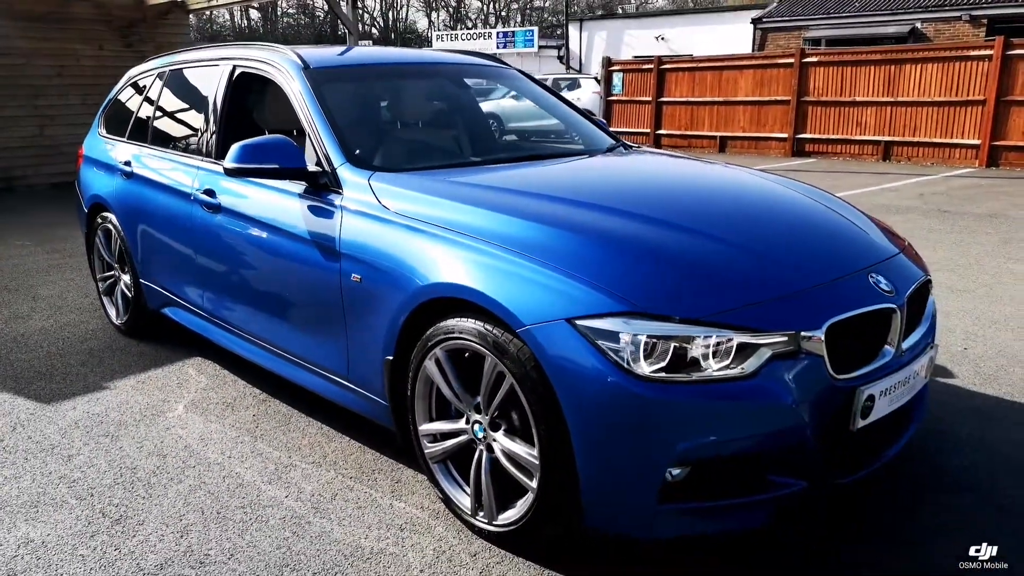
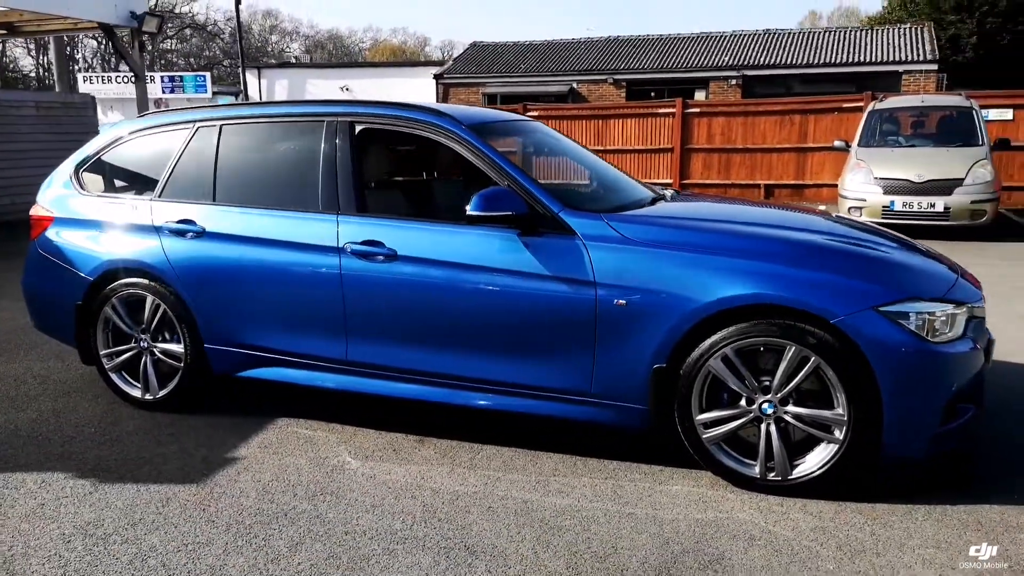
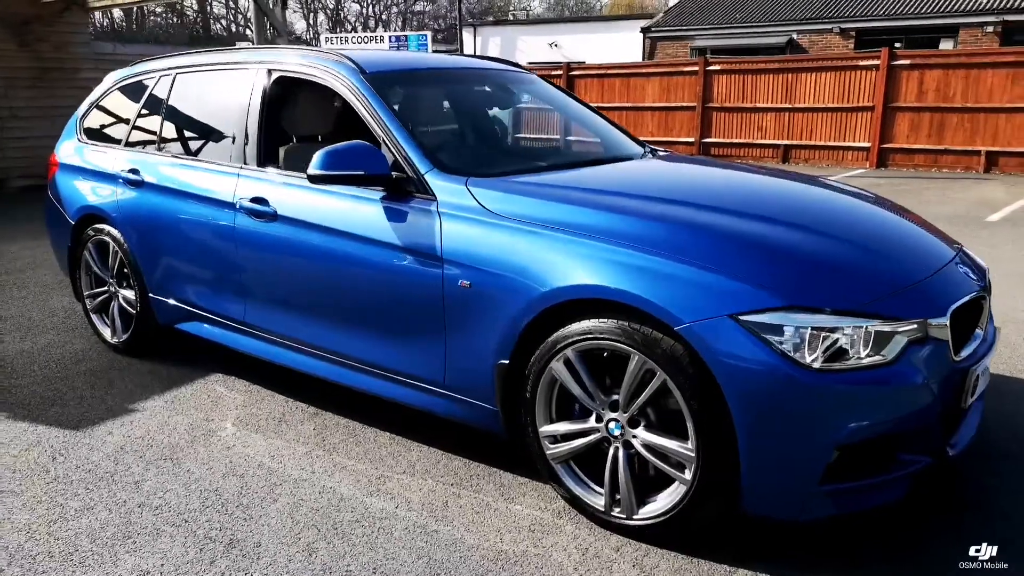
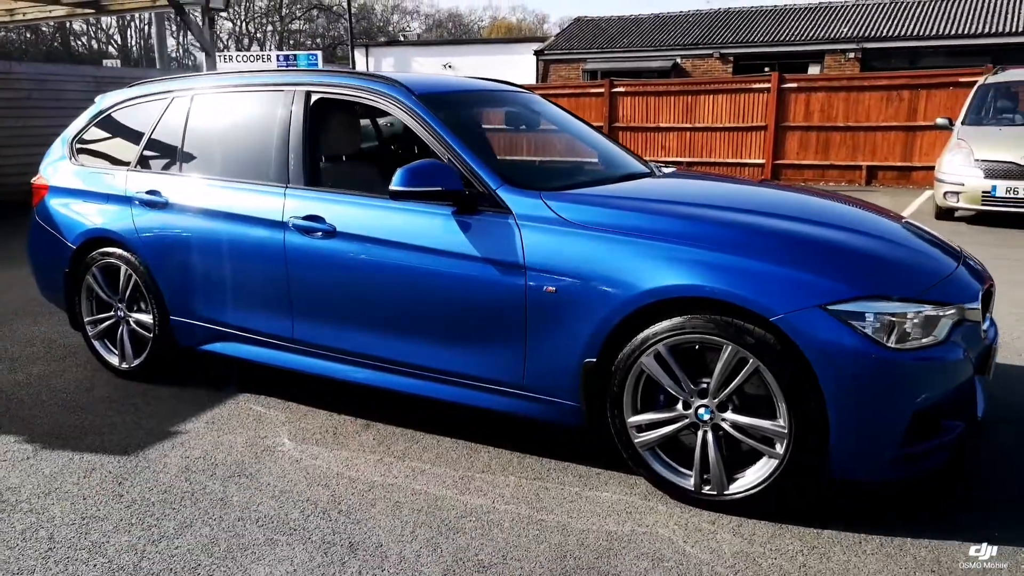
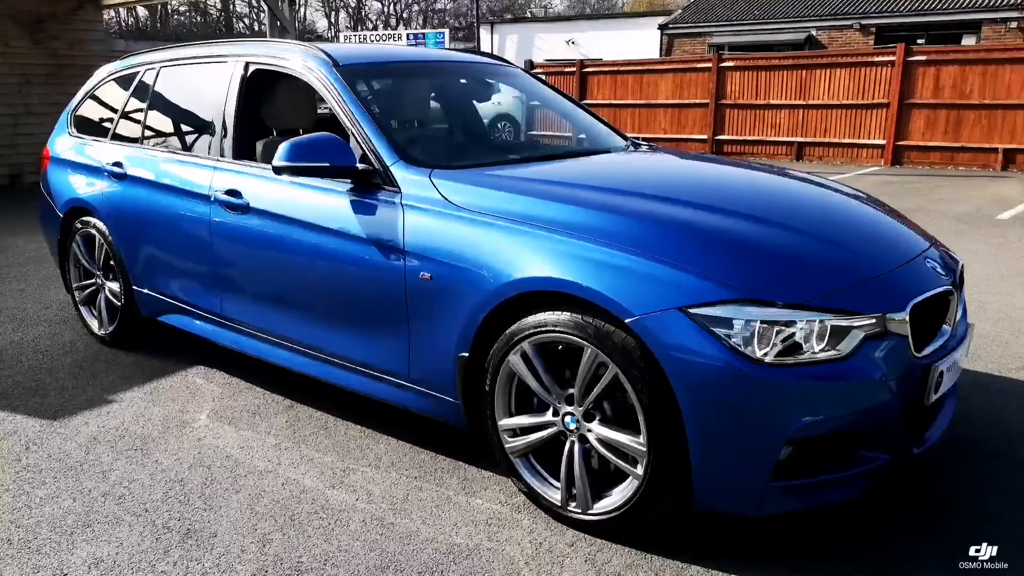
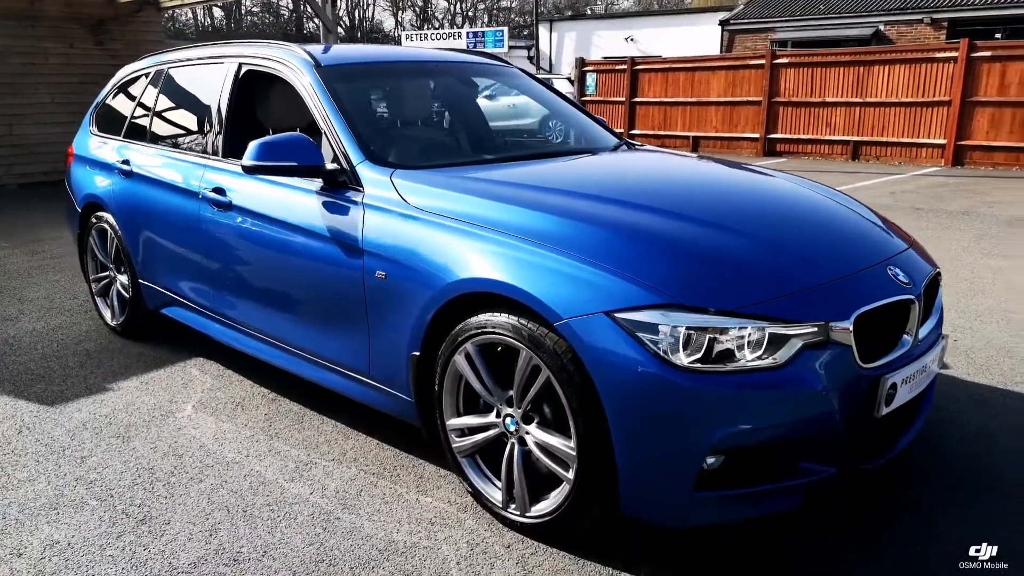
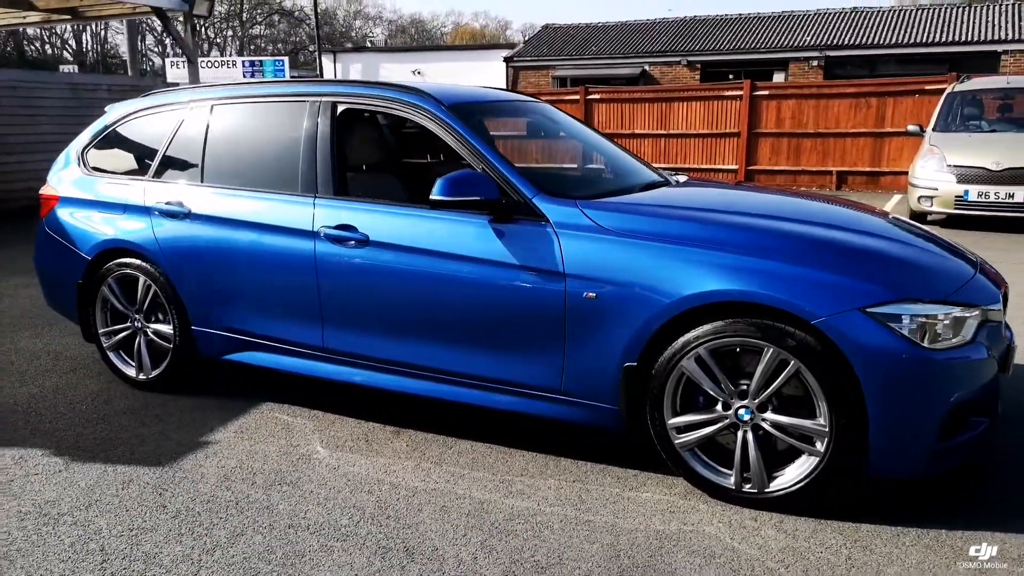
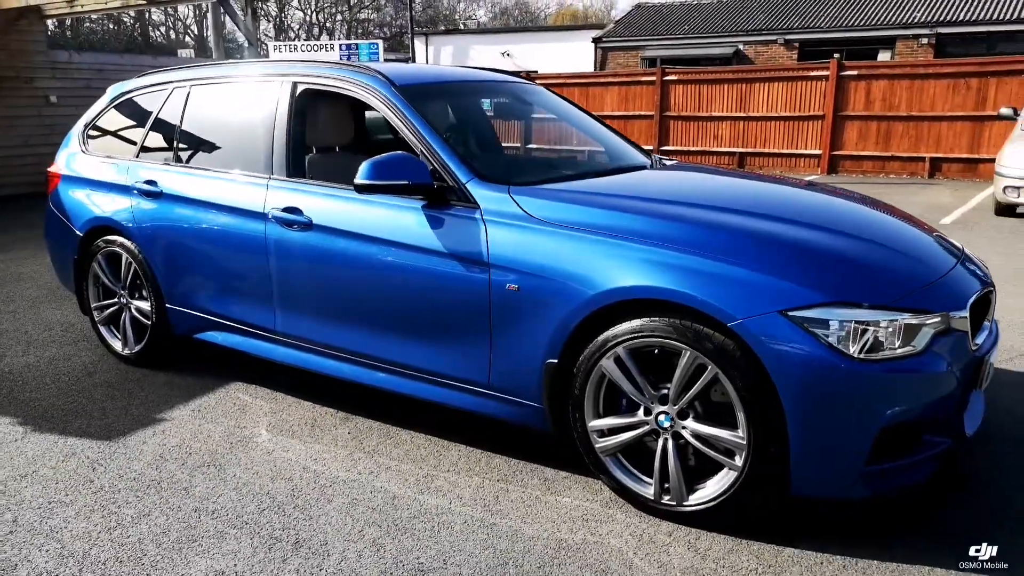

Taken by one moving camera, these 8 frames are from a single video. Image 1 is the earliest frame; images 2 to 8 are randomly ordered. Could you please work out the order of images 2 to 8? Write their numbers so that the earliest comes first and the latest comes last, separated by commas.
6, 5, 3, 8, 4, 7, 2
